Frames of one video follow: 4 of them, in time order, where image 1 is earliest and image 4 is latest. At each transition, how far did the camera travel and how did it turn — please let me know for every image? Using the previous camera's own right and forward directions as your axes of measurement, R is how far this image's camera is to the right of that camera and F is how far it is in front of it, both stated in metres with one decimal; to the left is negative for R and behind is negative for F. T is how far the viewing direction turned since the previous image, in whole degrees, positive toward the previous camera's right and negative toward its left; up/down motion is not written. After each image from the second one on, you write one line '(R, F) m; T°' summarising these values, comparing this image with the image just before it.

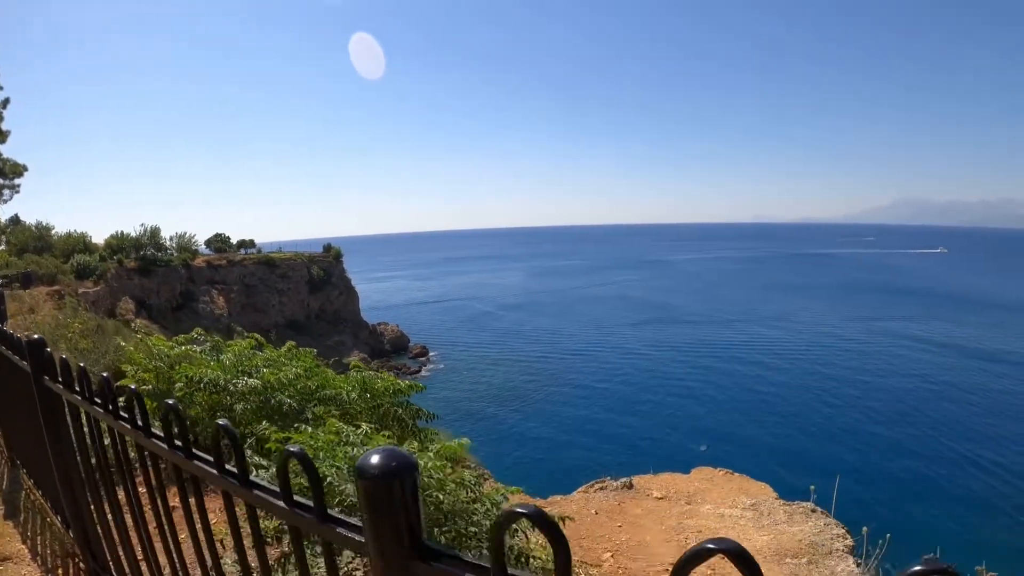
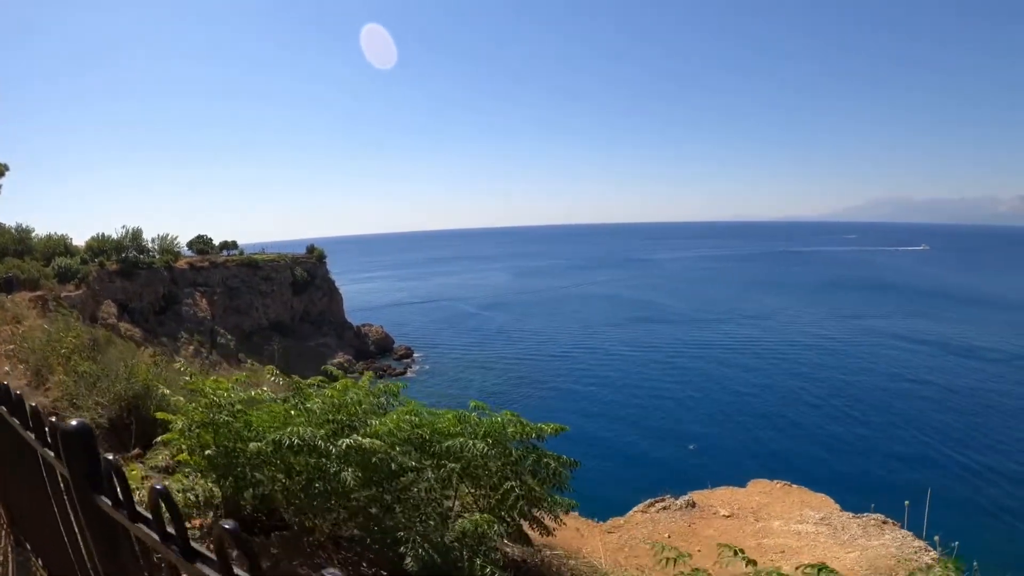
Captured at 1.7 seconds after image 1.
(-0.5, -0.1) m; +2°
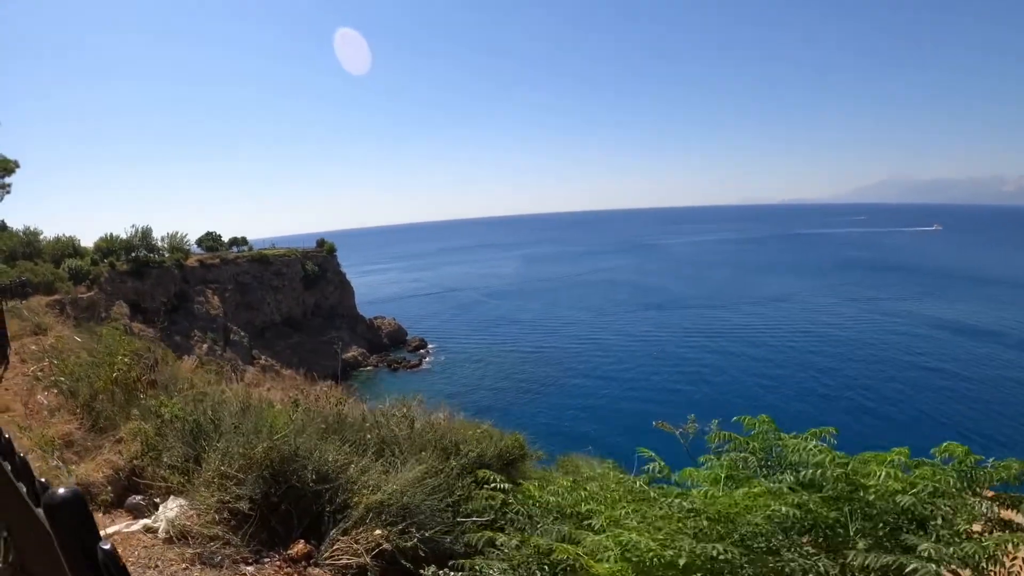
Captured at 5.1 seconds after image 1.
(-0.6, +0.6) m; -1°
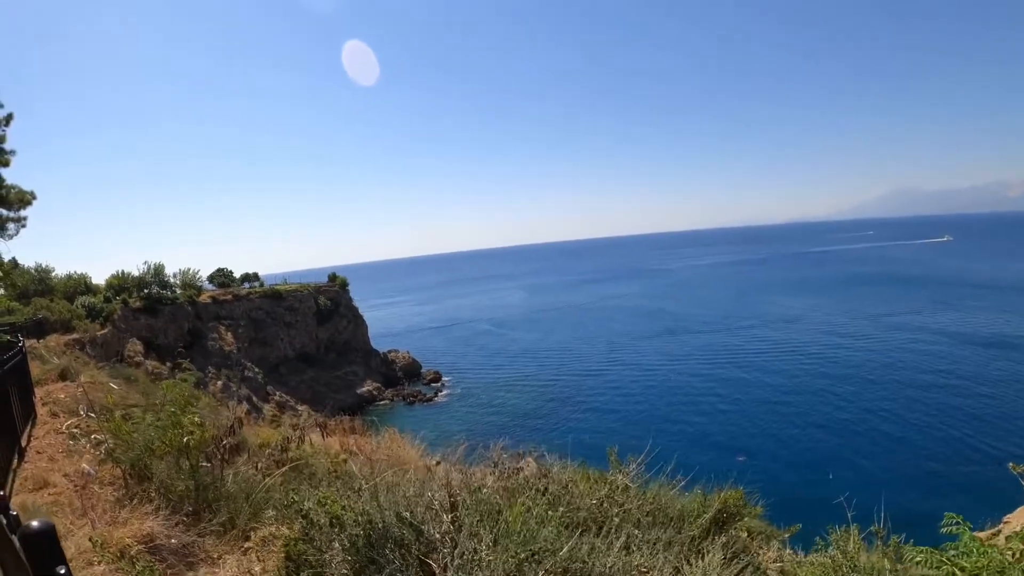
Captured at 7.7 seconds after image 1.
(-0.7, +0.7) m; 0°
